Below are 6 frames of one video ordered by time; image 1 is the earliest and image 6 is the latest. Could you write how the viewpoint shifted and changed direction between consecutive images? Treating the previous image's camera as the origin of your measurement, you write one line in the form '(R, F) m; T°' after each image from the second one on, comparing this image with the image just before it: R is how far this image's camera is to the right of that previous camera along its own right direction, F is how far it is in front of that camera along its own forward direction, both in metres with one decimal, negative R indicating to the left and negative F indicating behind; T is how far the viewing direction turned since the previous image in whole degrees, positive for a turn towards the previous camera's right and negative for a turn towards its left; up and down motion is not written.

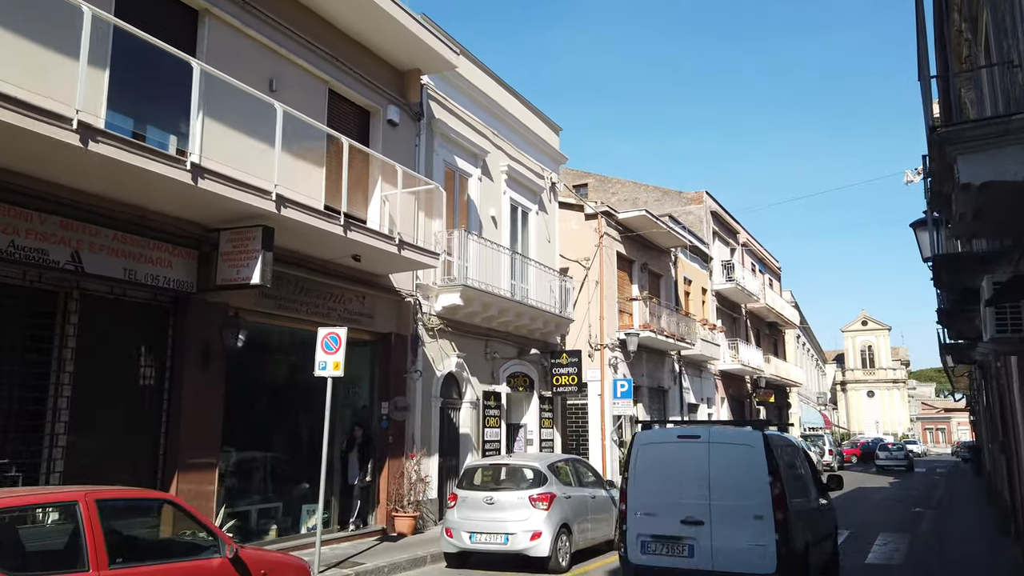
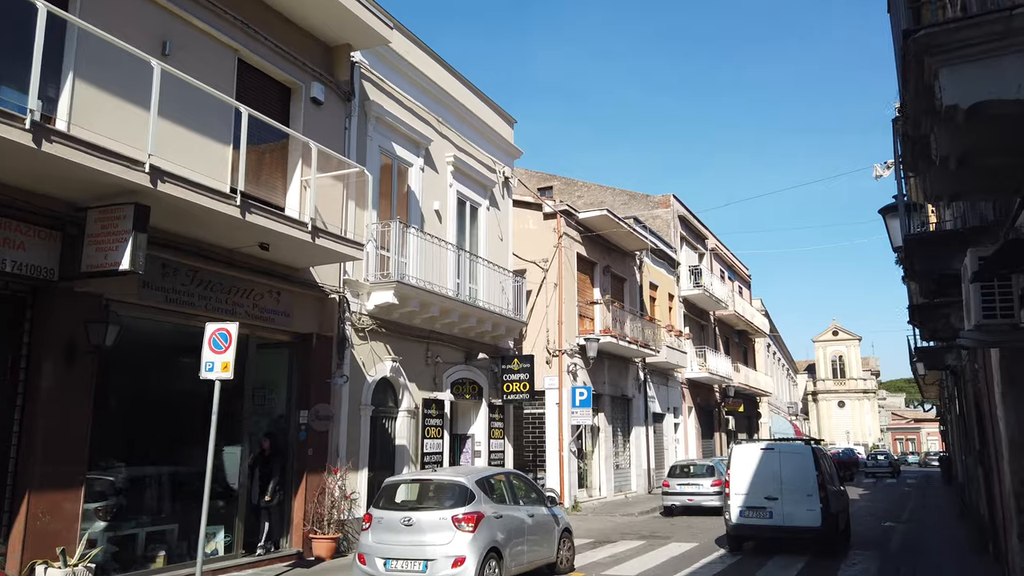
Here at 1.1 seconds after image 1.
(+0.6, +1.2) m; +2°
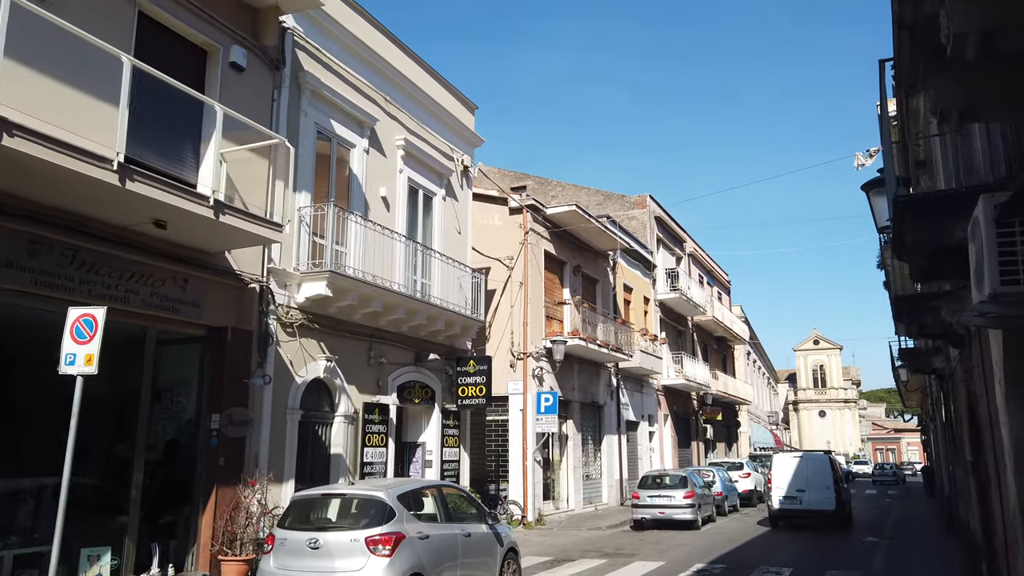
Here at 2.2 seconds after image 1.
(+0.6, +1.2) m; +1°
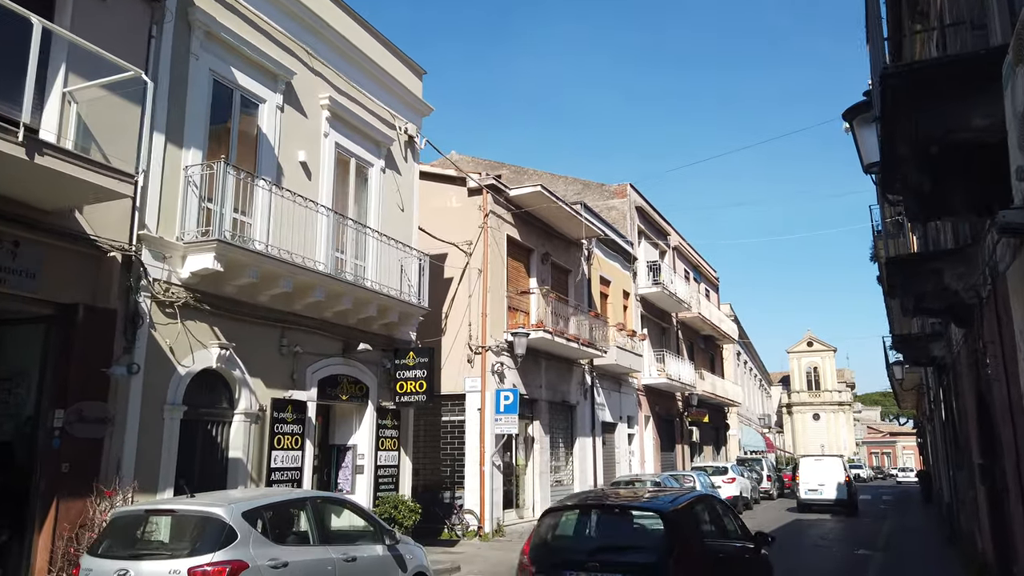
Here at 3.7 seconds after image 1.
(+0.9, +1.8) m; 0°
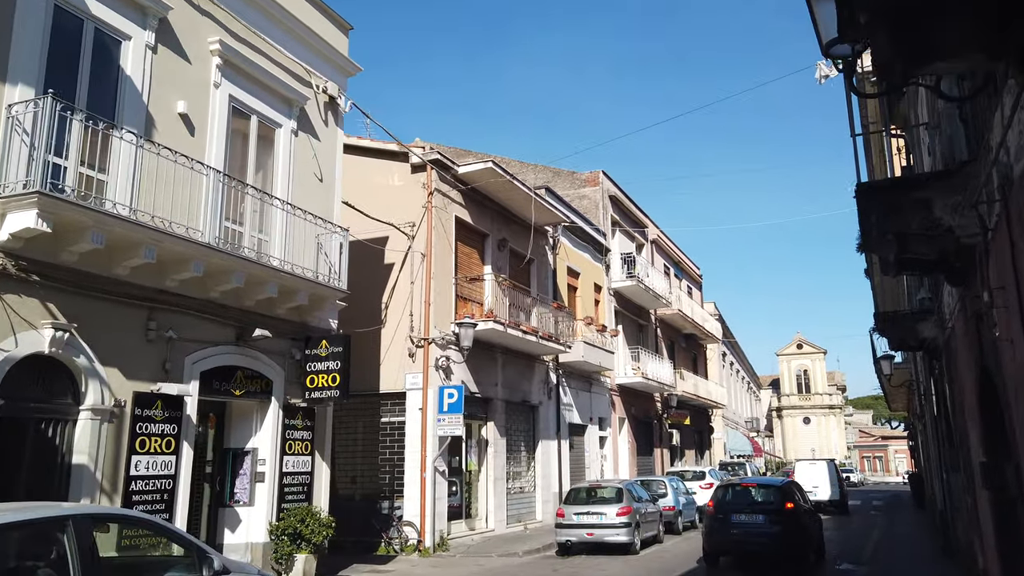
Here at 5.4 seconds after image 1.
(+1.0, +1.8) m; +1°
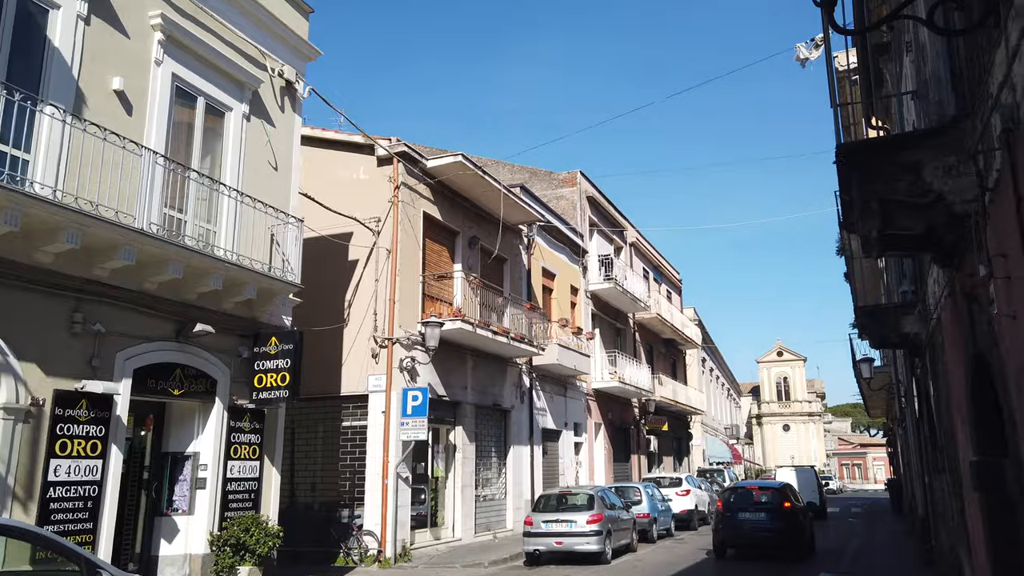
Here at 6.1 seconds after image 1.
(+0.3, +0.6) m; +1°
